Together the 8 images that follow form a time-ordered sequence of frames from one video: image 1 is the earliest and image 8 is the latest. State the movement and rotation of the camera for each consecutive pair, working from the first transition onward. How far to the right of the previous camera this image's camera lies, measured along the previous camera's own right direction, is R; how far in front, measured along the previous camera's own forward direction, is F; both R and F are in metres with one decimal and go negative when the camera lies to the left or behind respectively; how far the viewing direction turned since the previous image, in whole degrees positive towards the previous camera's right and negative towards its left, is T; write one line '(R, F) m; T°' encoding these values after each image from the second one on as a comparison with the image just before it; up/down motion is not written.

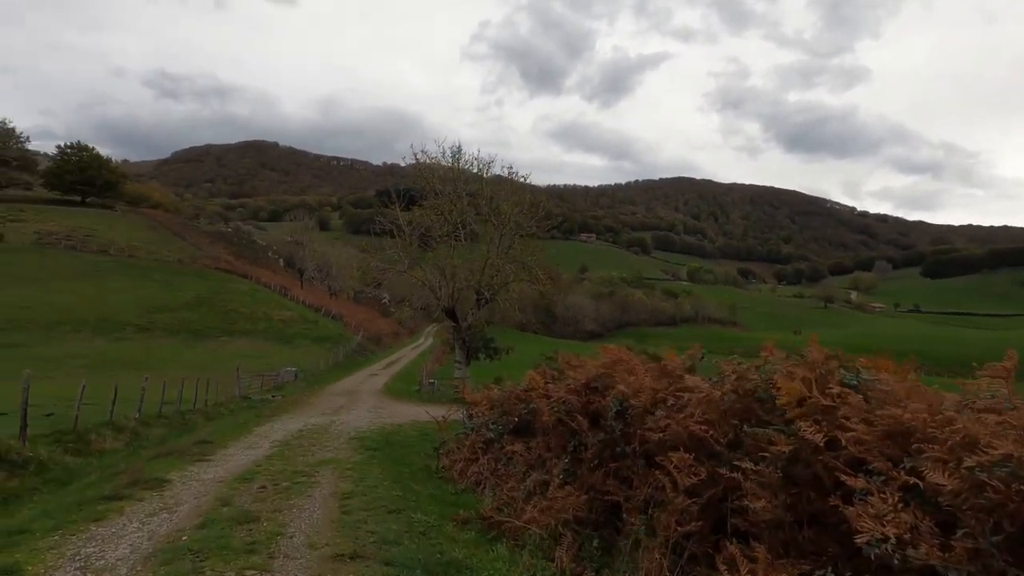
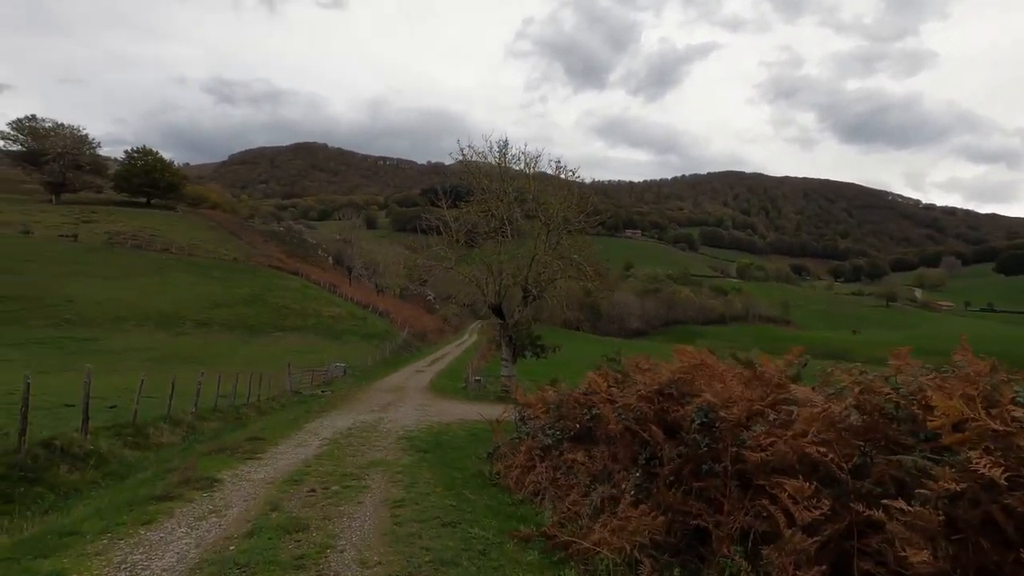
(-0.3, +0.6) m; -5°
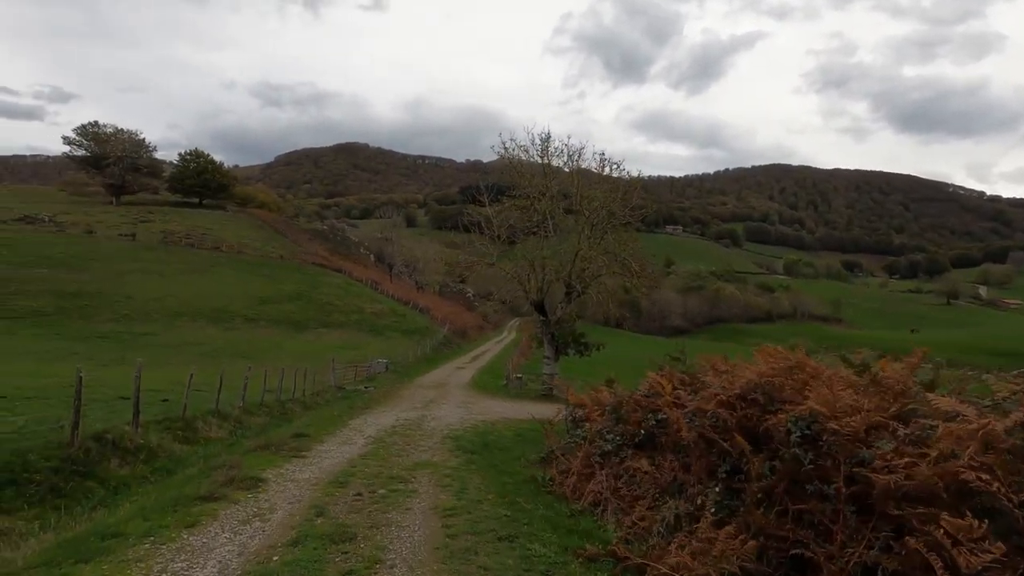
(-0.3, +0.6) m; -4°
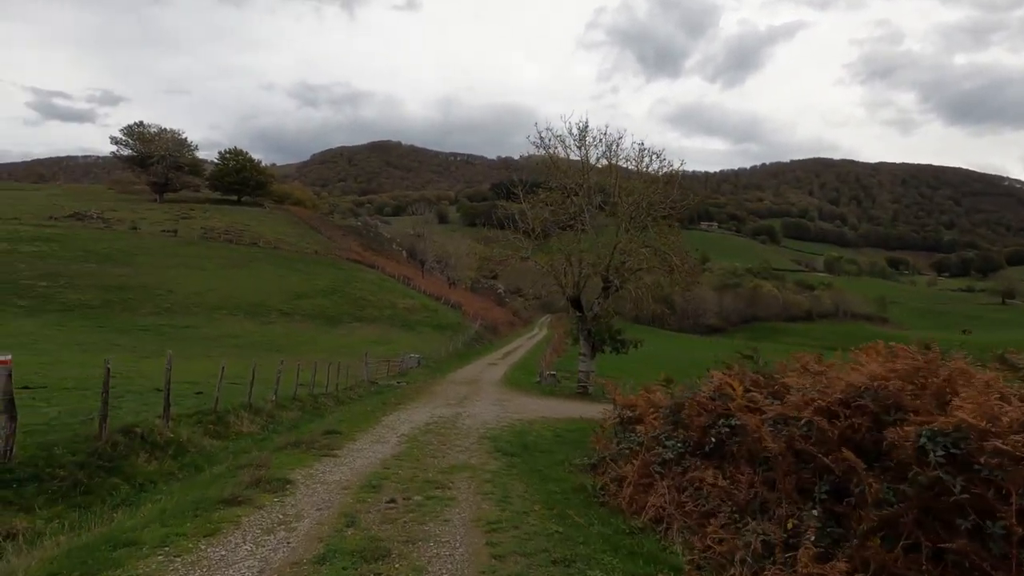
(-0.2, +0.8) m; -3°
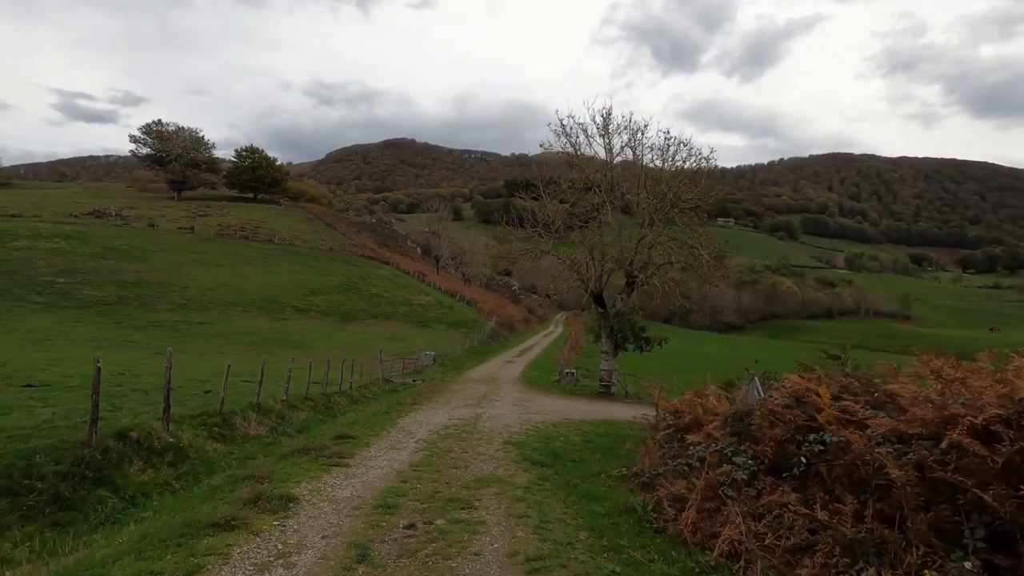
(-0.3, +1.1) m; -1°
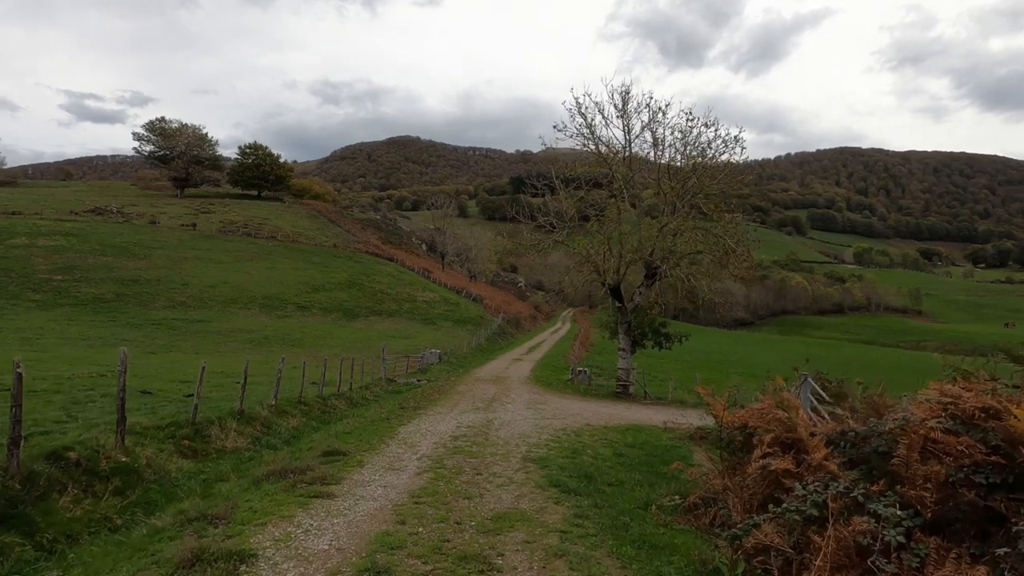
(-0.3, +1.8) m; -1°
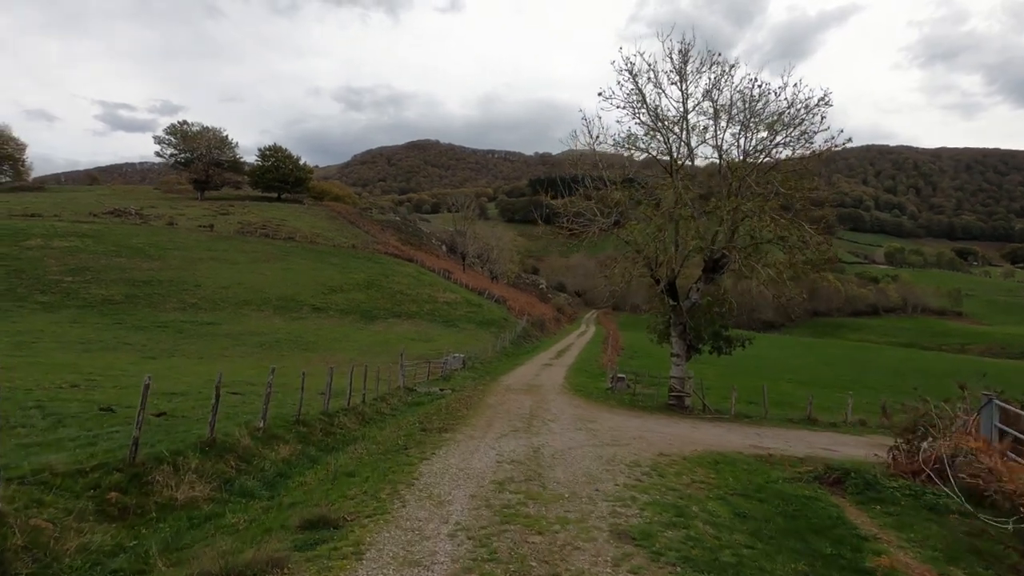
(-0.7, +3.4) m; -2°
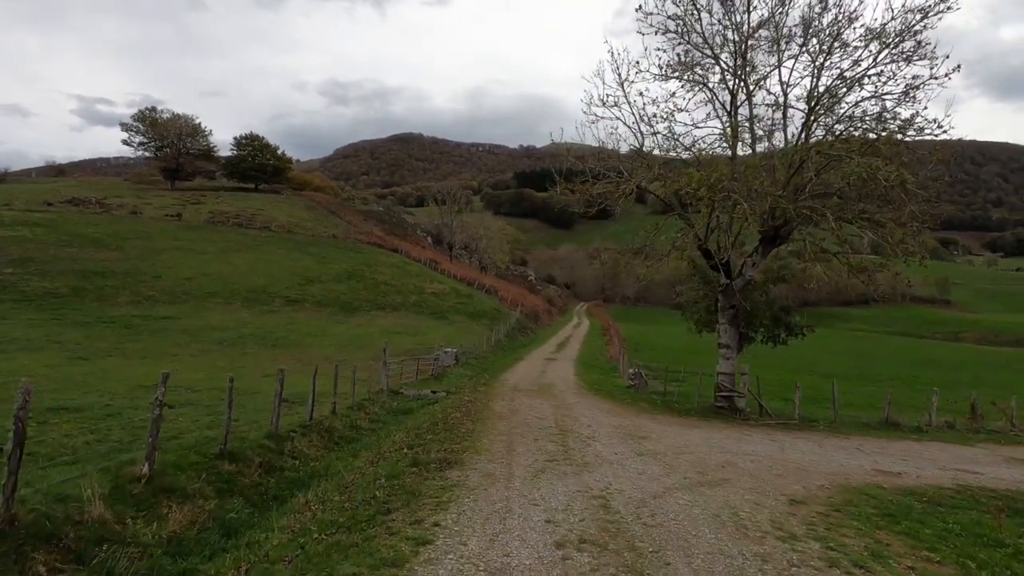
(-0.9, +4.7) m; +2°
